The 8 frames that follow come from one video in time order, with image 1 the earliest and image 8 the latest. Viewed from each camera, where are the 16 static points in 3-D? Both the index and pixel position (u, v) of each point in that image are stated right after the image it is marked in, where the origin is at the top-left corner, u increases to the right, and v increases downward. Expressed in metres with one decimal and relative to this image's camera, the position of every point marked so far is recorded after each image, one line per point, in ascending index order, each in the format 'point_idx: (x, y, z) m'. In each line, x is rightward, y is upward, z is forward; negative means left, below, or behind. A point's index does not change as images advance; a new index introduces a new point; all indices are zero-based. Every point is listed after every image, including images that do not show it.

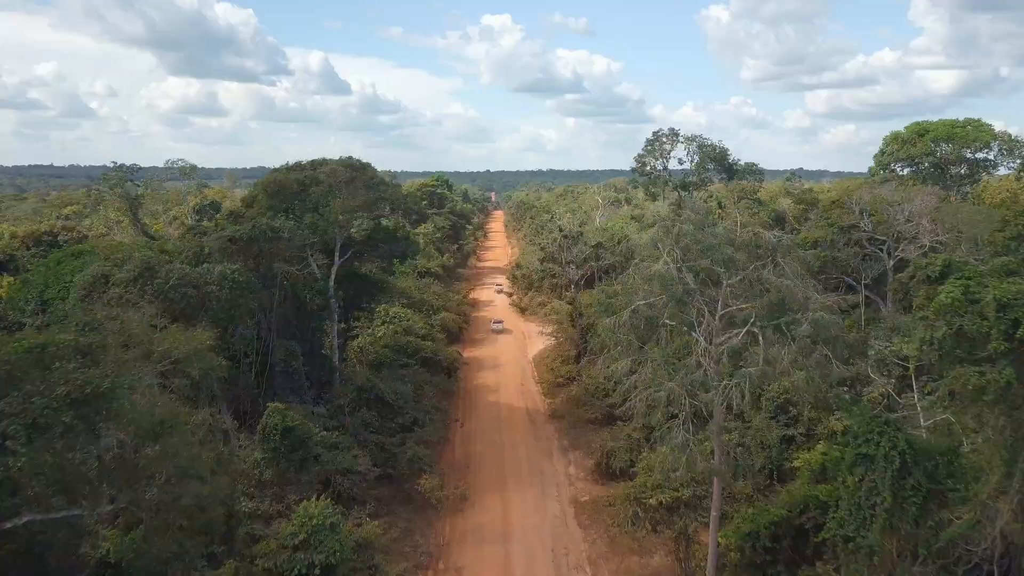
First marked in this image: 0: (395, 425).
0: (-2.6, -3.1, +18.5) m
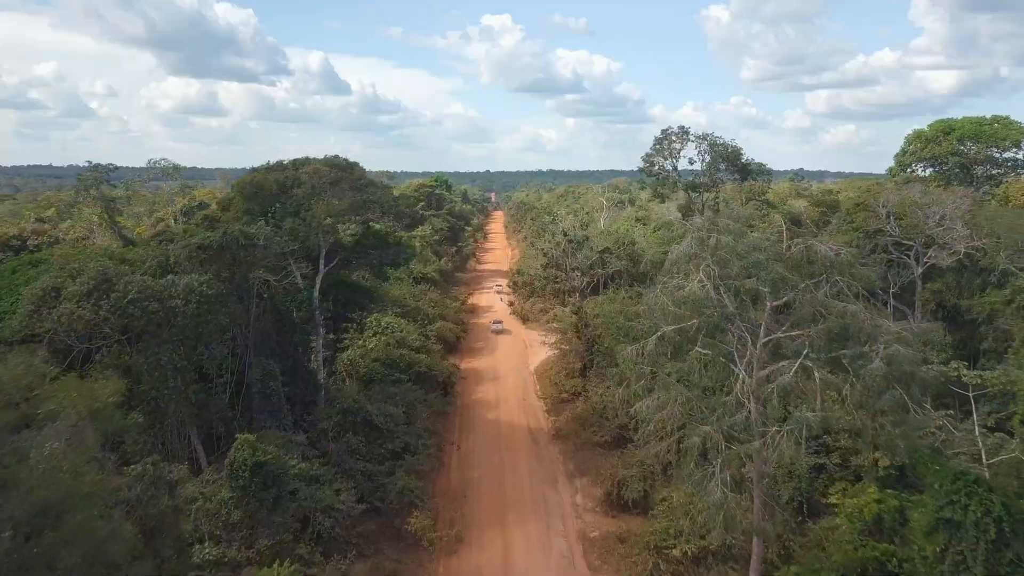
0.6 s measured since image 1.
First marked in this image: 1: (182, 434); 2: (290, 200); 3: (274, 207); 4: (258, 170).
0: (-2.6, -3.3, +16.8) m
1: (-6.0, -2.7, +15.1) m
2: (-4.6, +1.8, +17.1) m
3: (-5.0, +1.7, +17.2) m
4: (-5.5, +2.6, +17.9) m
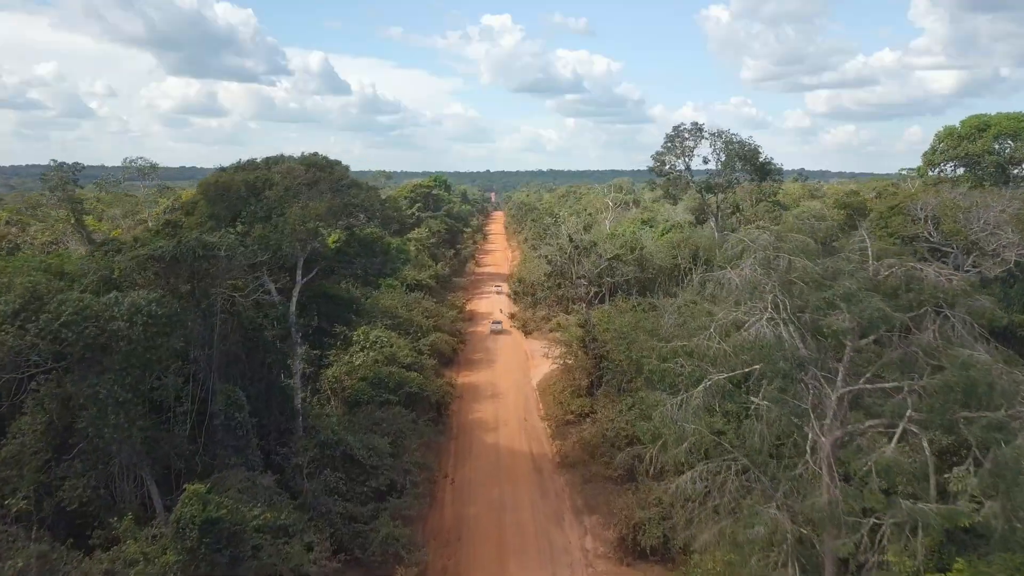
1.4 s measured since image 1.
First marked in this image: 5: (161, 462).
0: (-2.6, -3.6, +14.7) m
1: (-6.0, -2.9, +13.0) m
2: (-4.6, +1.5, +15.1) m
3: (-5.0, +1.4, +15.2) m
4: (-5.5, +2.3, +15.8) m
5: (-5.7, -2.8, +13.4) m
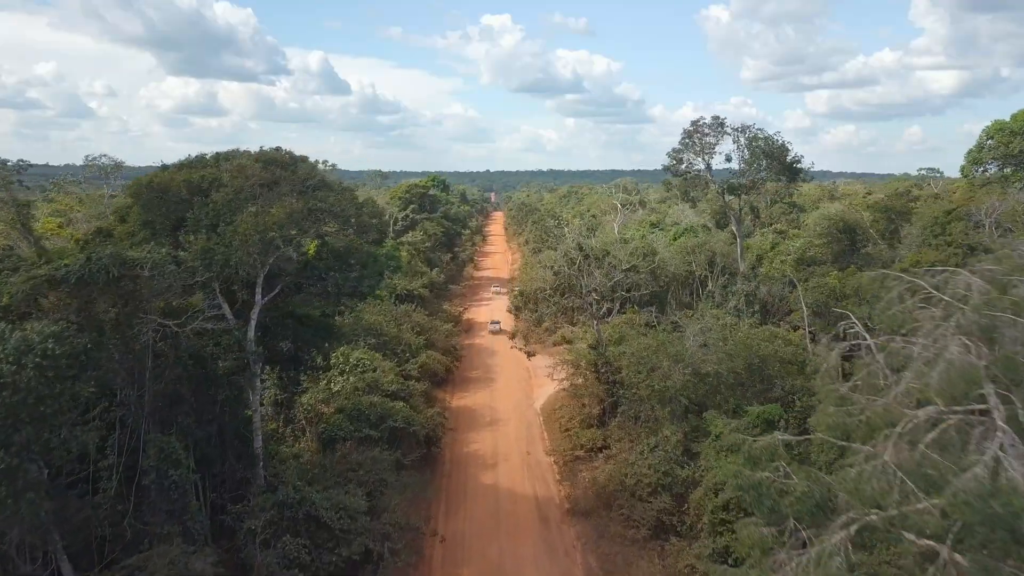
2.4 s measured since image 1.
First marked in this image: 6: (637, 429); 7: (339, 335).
0: (-2.6, -4.0, +12.0) m
1: (-6.0, -3.3, +10.3) m
2: (-4.6, +1.2, +12.3) m
3: (-4.9, +1.1, +12.4) m
4: (-5.5, +1.9, +13.1) m
5: (-5.7, -3.2, +10.7) m
6: (+2.7, -3.1, +17.8) m
7: (-3.8, -1.0, +18.1) m
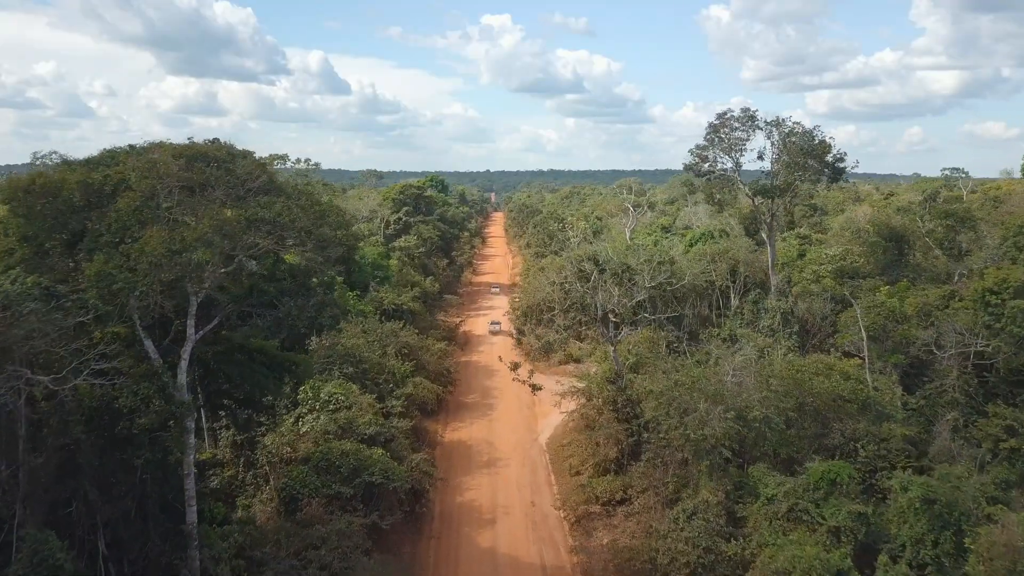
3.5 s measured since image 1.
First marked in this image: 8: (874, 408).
0: (-2.5, -4.4, +8.9) m
1: (-6.0, -3.7, +7.2) m
2: (-4.6, +0.8, +9.3) m
3: (-4.9, +0.6, +9.4) m
4: (-5.4, +1.5, +10.0) m
5: (-5.7, -3.6, +7.6) m
6: (+2.7, -3.5, +14.7) m
7: (-3.8, -1.4, +15.1) m
8: (+6.5, -2.2, +14.9) m
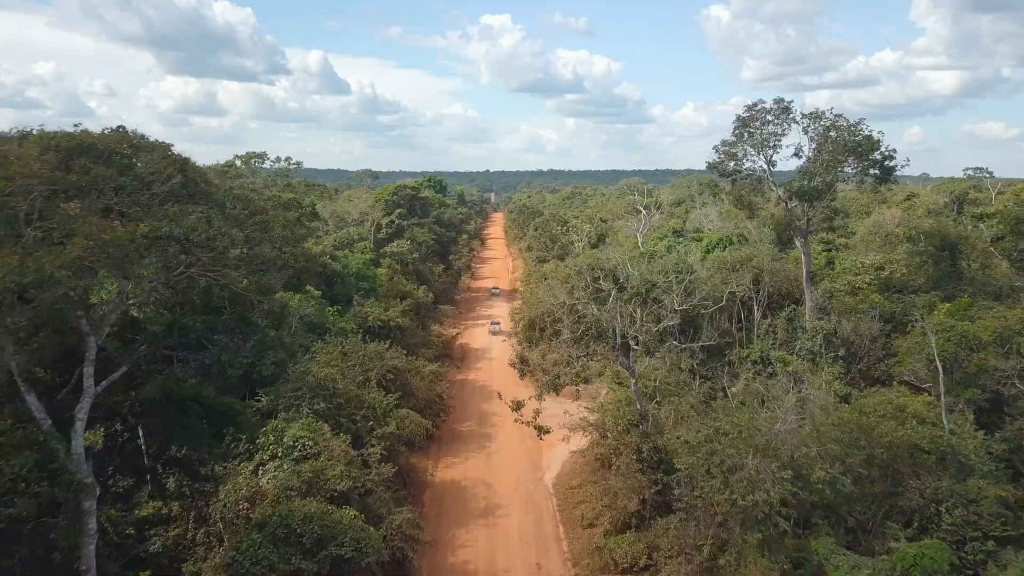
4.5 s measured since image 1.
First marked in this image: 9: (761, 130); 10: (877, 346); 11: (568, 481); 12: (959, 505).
0: (-2.5, -4.7, +6.2) m
1: (-5.9, -4.1, +4.5) m
2: (-4.5, +0.4, +6.6) m
3: (-4.9, +0.3, +6.7) m
4: (-5.4, +1.1, +7.3) m
5: (-5.6, -4.0, +4.9) m
6: (+2.8, -3.8, +12.0) m
7: (-3.7, -1.8, +12.4) m
8: (+6.6, -2.5, +12.2) m
9: (+5.8, +3.7, +19.0) m
10: (+7.8, -1.2, +17.6) m
11: (+1.2, -4.1, +17.4) m
12: (+6.2, -3.0, +11.4) m
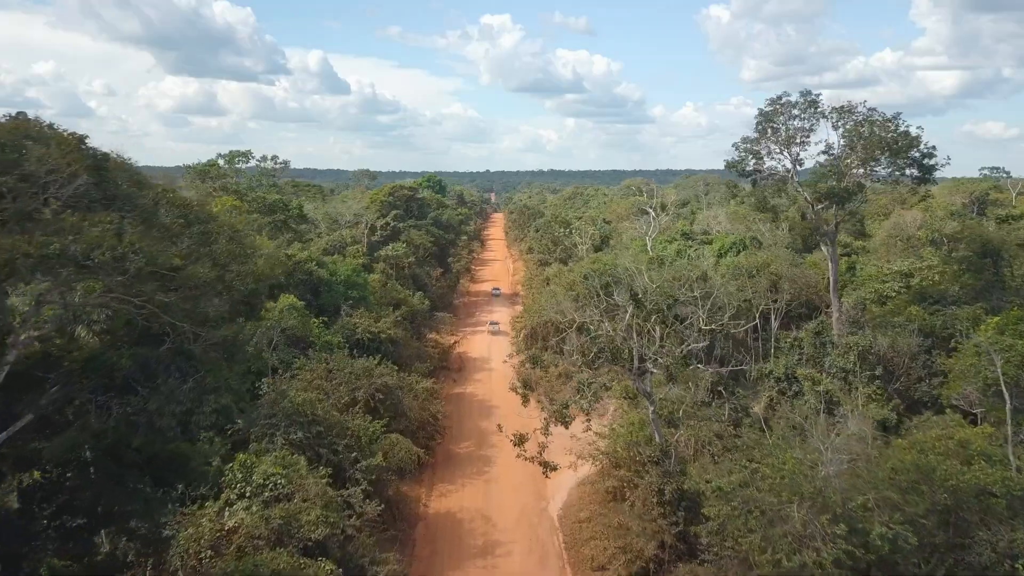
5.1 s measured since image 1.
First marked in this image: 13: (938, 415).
0: (-2.5, -5.0, +4.5) m
1: (-5.9, -4.3, +2.9) m
2: (-4.5, +0.2, +4.9) m
3: (-4.8, 0.0, +5.0) m
4: (-5.4, +0.9, +5.6) m
5: (-5.6, -4.2, +3.2) m
6: (+2.8, -4.1, +10.3) m
7: (-3.7, -2.0, +10.7) m
8: (+6.6, -2.8, +10.5) m
9: (+5.8, +3.5, +17.3) m
10: (+7.8, -1.4, +15.9) m
11: (+1.2, -4.3, +15.7) m
12: (+6.2, -3.2, +9.7) m
13: (+7.7, -2.3, +15.0) m
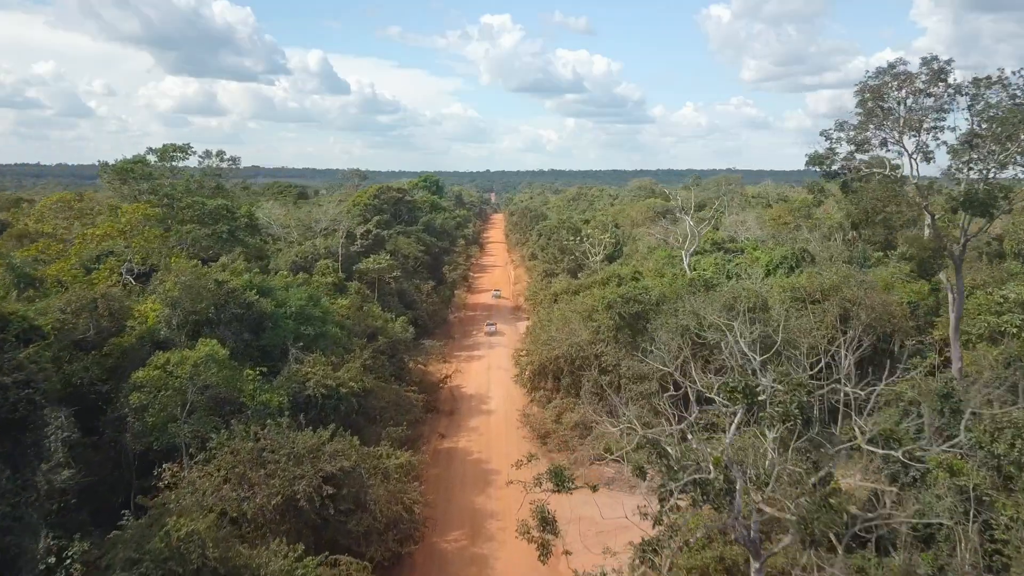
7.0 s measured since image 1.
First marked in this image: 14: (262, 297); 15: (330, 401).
0: (-2.4, -5.7, -0.5) m
1: (-5.8, -5.0, -2.2) m
2: (-4.4, -0.5, -0.2) m
3: (-4.7, -0.6, -0.1) m
4: (-5.3, +0.2, +0.6) m
5: (-5.5, -4.9, -1.8) m
6: (+2.9, -4.7, +5.3) m
7: (-3.6, -2.7, +5.6) m
8: (+6.7, -3.4, +5.4) m
9: (+5.9, +2.8, +12.3) m
10: (+7.9, -2.1, +10.9) m
11: (+1.3, -5.0, +10.6) m
12: (+6.3, -3.9, +4.6) m
13: (+7.8, -3.0, +9.9) m
14: (-5.0, -0.2, +16.5) m
15: (-3.3, -2.0, +15.0) m
